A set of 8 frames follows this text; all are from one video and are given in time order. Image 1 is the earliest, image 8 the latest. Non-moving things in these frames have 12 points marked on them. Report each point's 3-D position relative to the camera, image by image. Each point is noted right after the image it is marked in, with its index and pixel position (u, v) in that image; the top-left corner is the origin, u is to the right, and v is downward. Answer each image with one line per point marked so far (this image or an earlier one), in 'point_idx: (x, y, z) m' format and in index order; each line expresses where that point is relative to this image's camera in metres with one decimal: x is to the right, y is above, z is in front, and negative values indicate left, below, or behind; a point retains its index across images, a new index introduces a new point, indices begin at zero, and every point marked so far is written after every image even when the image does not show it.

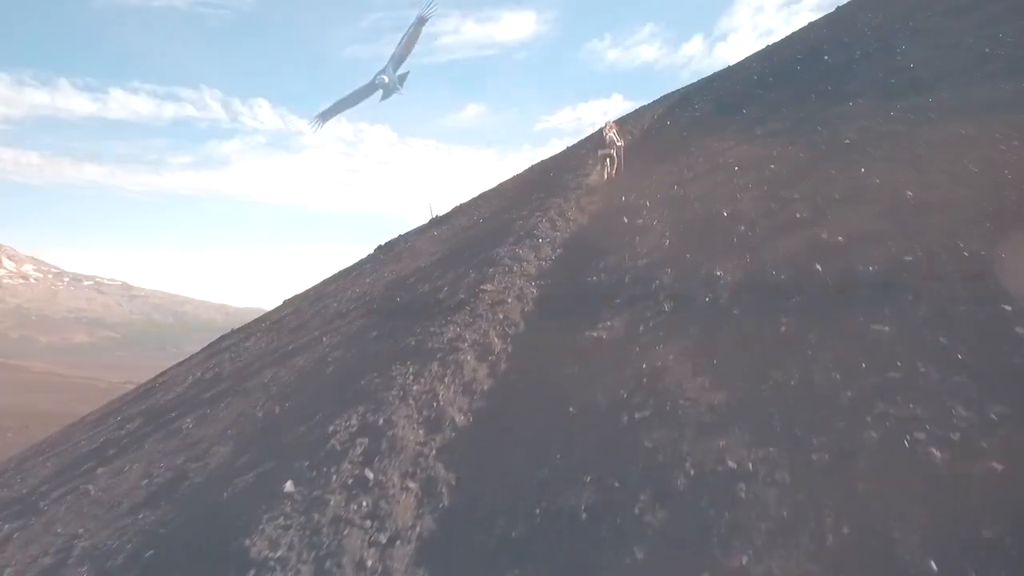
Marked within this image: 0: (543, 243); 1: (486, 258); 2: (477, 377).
0: (+0.8, +1.1, +16.9) m
1: (-0.7, +0.8, +17.5) m
2: (-0.6, -1.5, +10.8) m
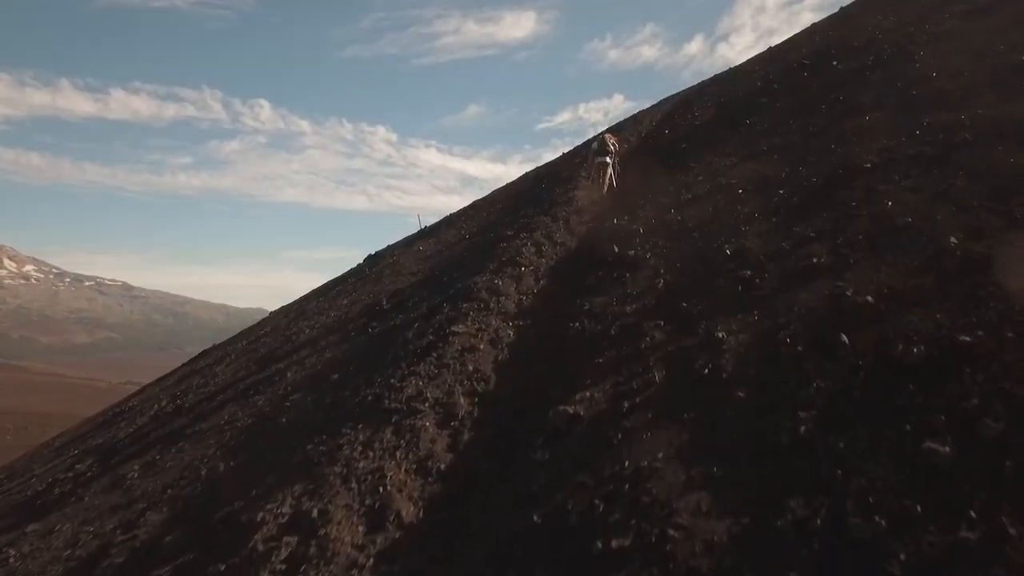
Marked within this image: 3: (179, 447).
0: (+0.3, +0.3, +15.2) m
1: (-1.2, 0.0, +15.8) m
2: (-1.1, -2.3, +9.2) m
3: (-8.1, -3.8, +15.9) m
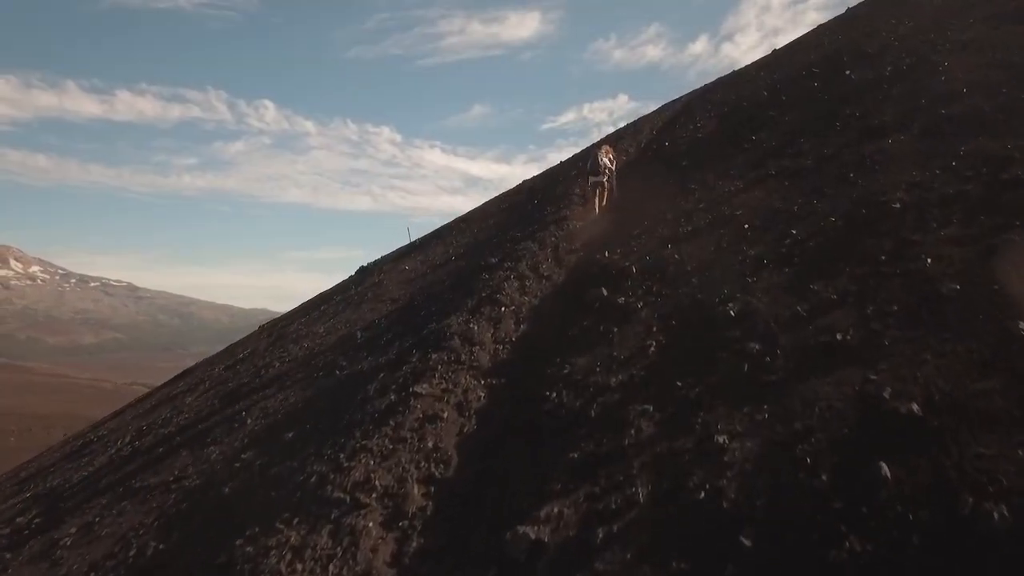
0: (-0.1, -0.6, +13.6) m
1: (-1.6, -0.9, +14.2) m
2: (-1.6, -3.2, +7.5) m
3: (-8.6, -4.7, +14.3) m
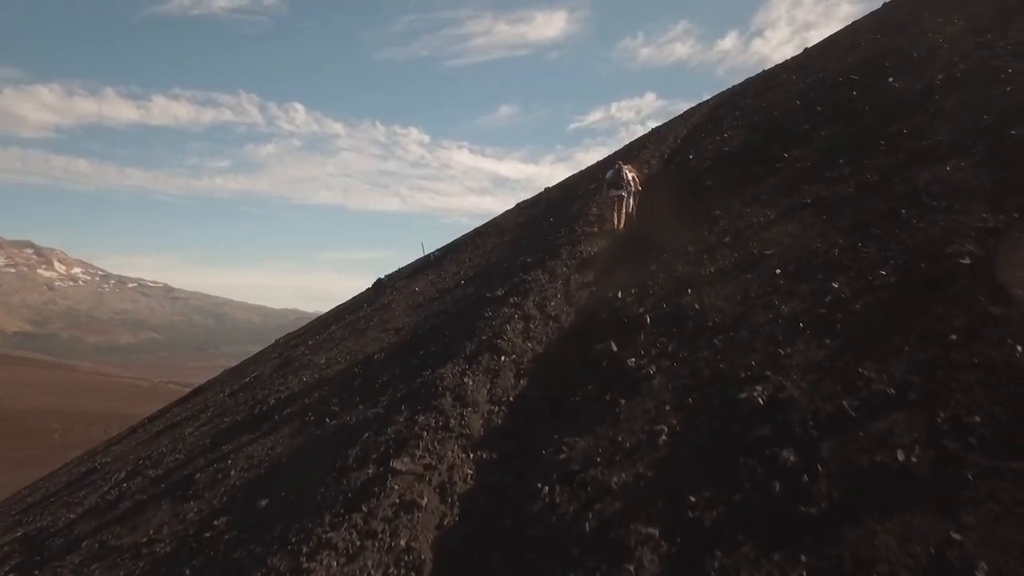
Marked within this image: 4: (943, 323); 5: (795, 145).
0: (-0.1, -1.5, +12.1) m
1: (-1.6, -1.8, +12.8) m
2: (-1.8, -4.1, +6.2) m
3: (-8.5, -5.7, +13.2) m
4: (+4.5, -0.4, +6.9) m
5: (+7.7, +3.9, +17.9) m
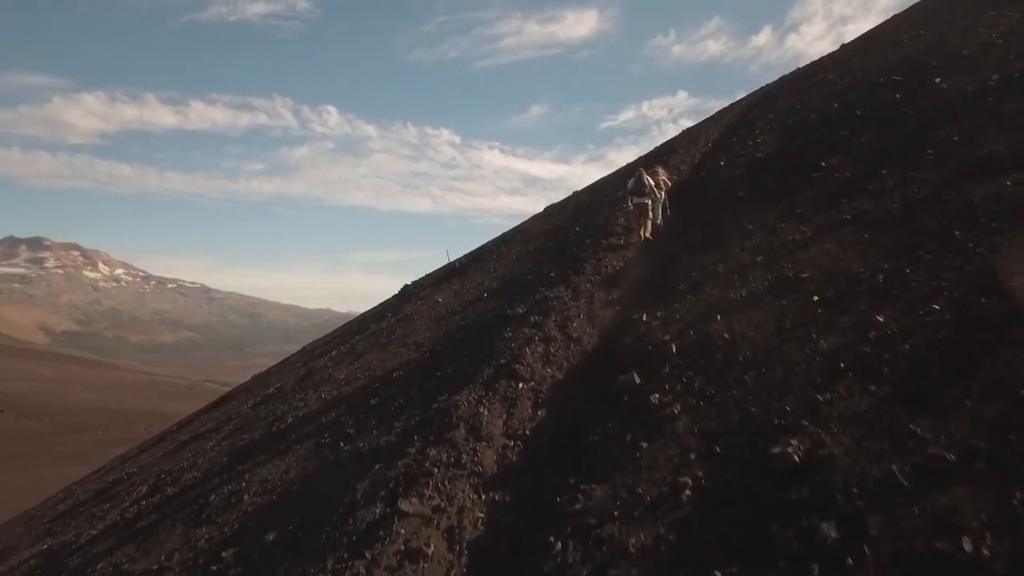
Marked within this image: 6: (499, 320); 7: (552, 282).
0: (+0.2, -1.9, +11.5) m
1: (-1.3, -2.2, +12.2) m
2: (-1.8, -4.5, +5.6) m
3: (-8.1, -6.1, +13.0) m
4: (+4.6, -0.8, +6.0) m
5: (+8.3, +3.5, +16.9) m
6: (-0.3, -0.8, +16.6) m
7: (+1.1, +0.1, +17.5) m
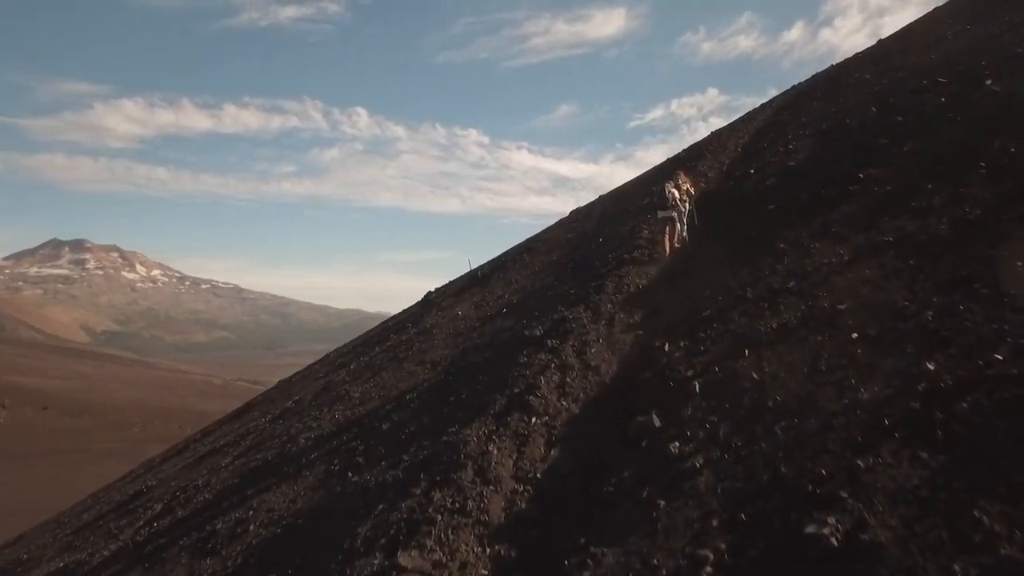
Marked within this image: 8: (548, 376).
0: (+0.3, -2.4, +10.8) m
1: (-1.1, -2.7, +11.6) m
2: (-1.9, -5.0, +5.0) m
3: (-7.9, -6.6, +12.7) m
4: (+4.5, -1.3, +5.1) m
5: (+8.7, +3.0, +15.8) m
6: (+0.1, -1.3, +15.9) m
7: (+1.5, -0.3, +16.8) m
8: (+0.7, -1.7, +12.6) m
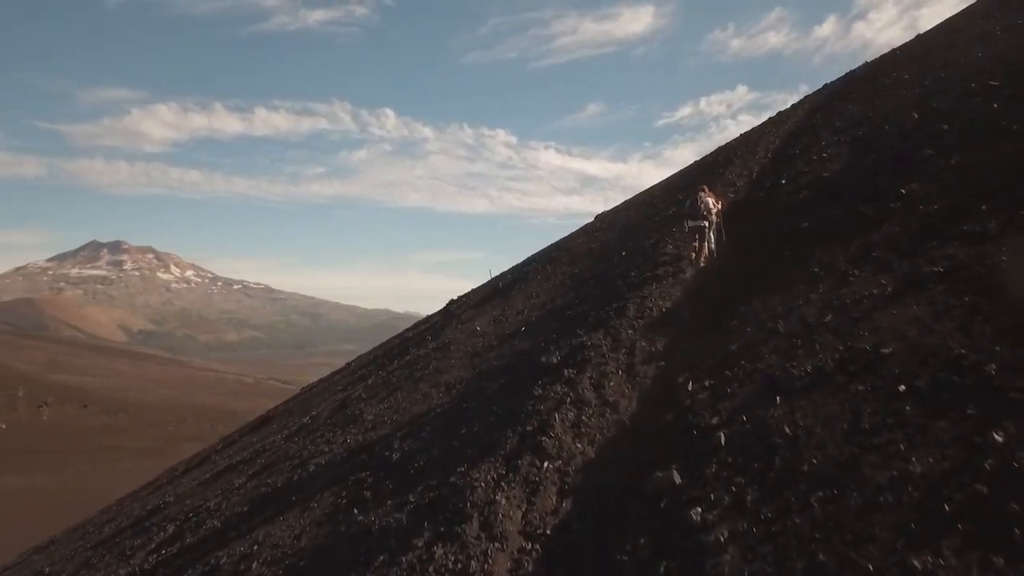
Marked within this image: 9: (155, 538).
0: (+0.5, -3.0, +10.0) m
1: (-0.9, -3.3, +10.9) m
2: (-2.0, -5.6, +4.3) m
3: (-7.6, -7.1, +12.2) m
4: (+4.4, -1.8, +4.2) m
5: (+9.1, +2.5, +14.7) m
6: (+0.4, -1.9, +15.1) m
7: (+1.9, -0.9, +15.9) m
8: (+0.9, -2.2, +11.8) m
9: (-10.8, -7.6, +20.0) m
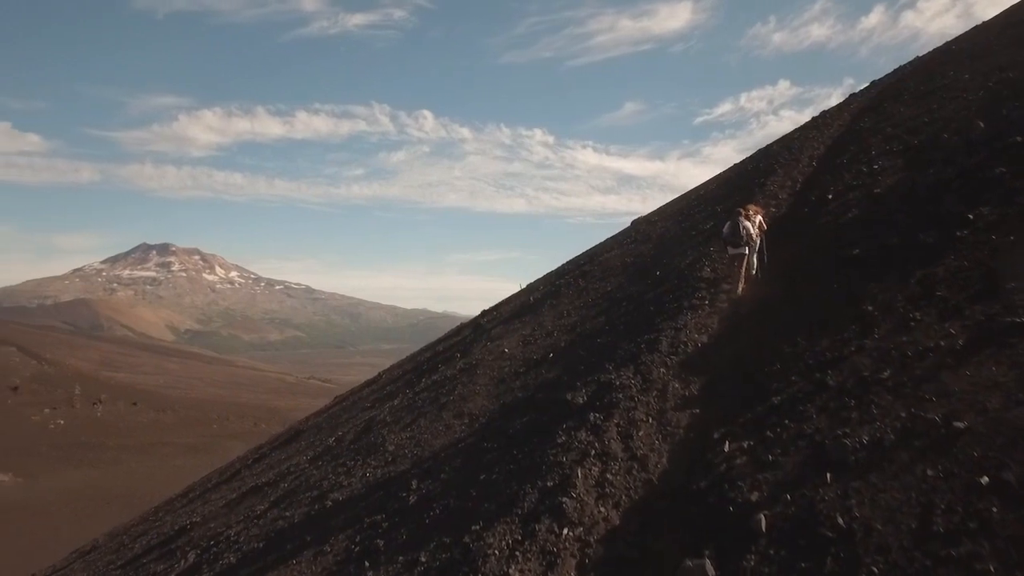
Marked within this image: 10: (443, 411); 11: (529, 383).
0: (+0.7, -3.7, +9.1) m
1: (-0.6, -4.0, +10.0) m
2: (-2.1, -6.3, +3.5) m
3: (-7.3, -7.9, +11.7) m
4: (+4.3, -2.6, +3.0) m
5: (+9.5, +1.8, +13.2) m
6: (+0.9, -2.6, +14.1) m
7: (+2.4, -1.6, +14.9) m
8: (+1.2, -3.0, +10.8) m
9: (-10.0, -8.3, +19.6) m
10: (-2.1, -3.7, +19.9) m
11: (+0.4, -2.6, +17.8) m
